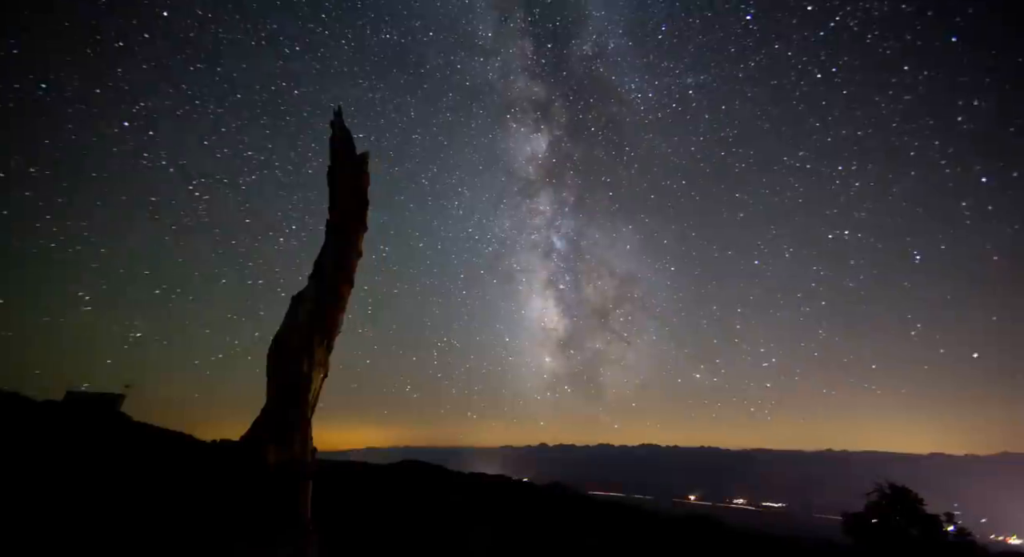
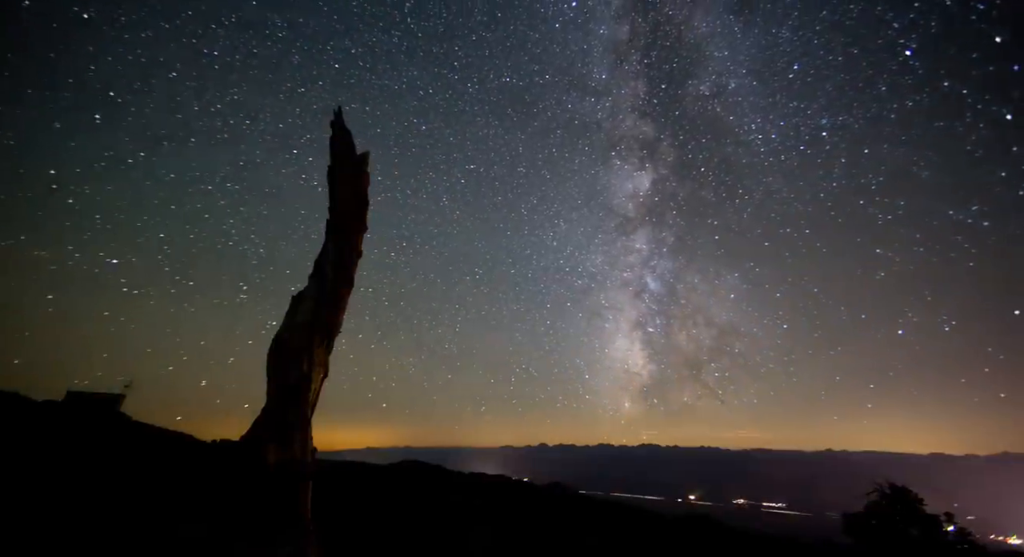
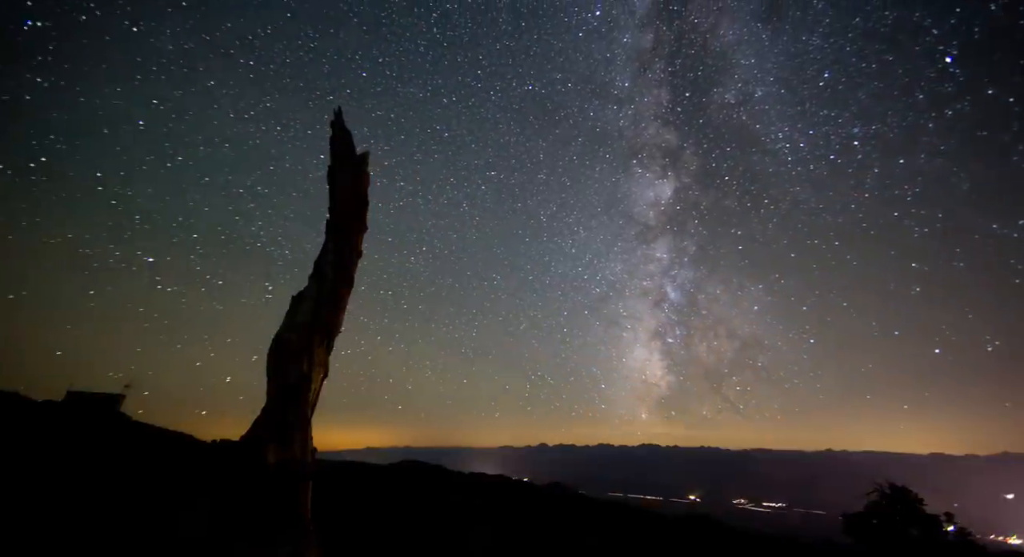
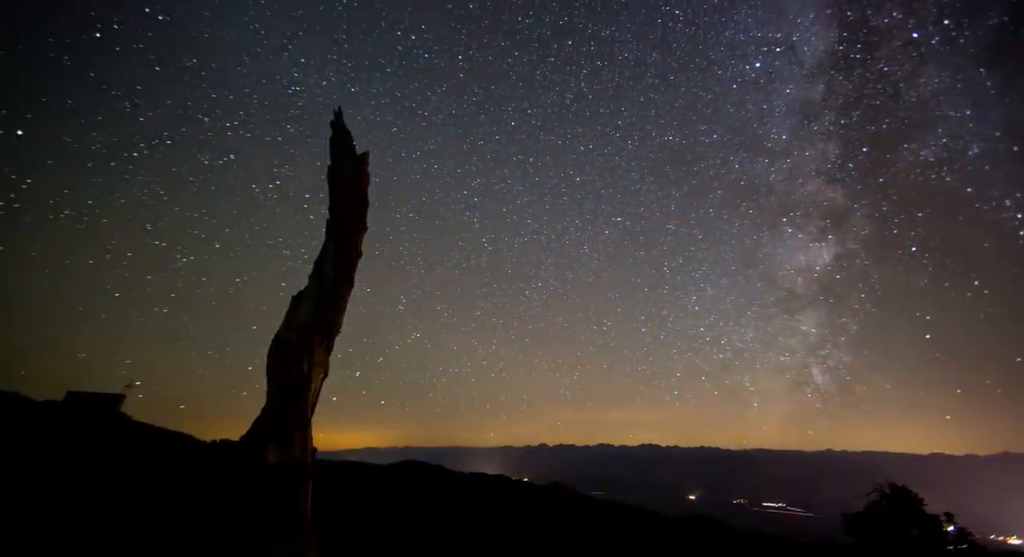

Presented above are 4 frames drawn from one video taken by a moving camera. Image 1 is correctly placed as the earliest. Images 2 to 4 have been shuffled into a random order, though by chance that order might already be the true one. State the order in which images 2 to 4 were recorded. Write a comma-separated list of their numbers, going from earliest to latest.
2, 3, 4
